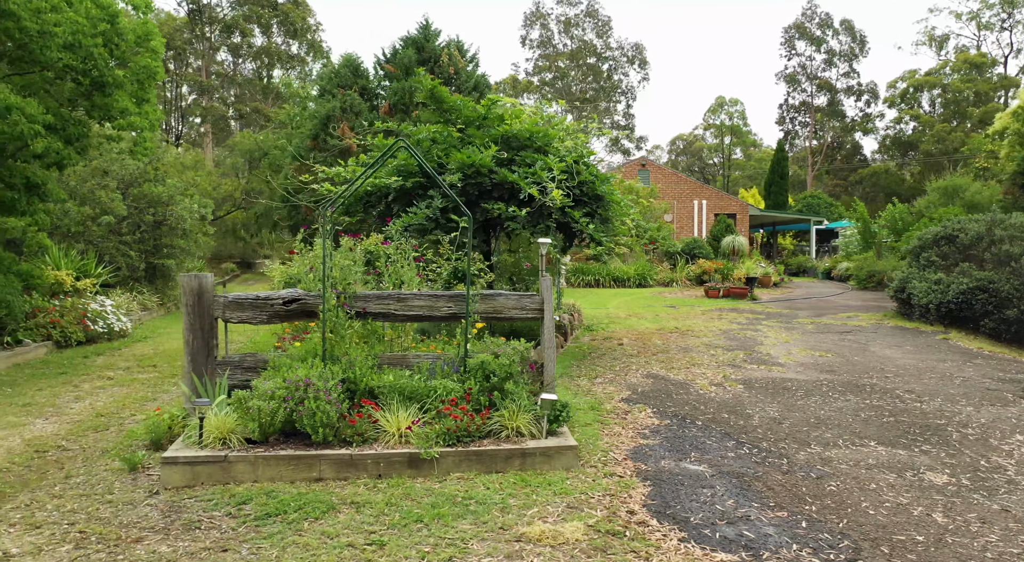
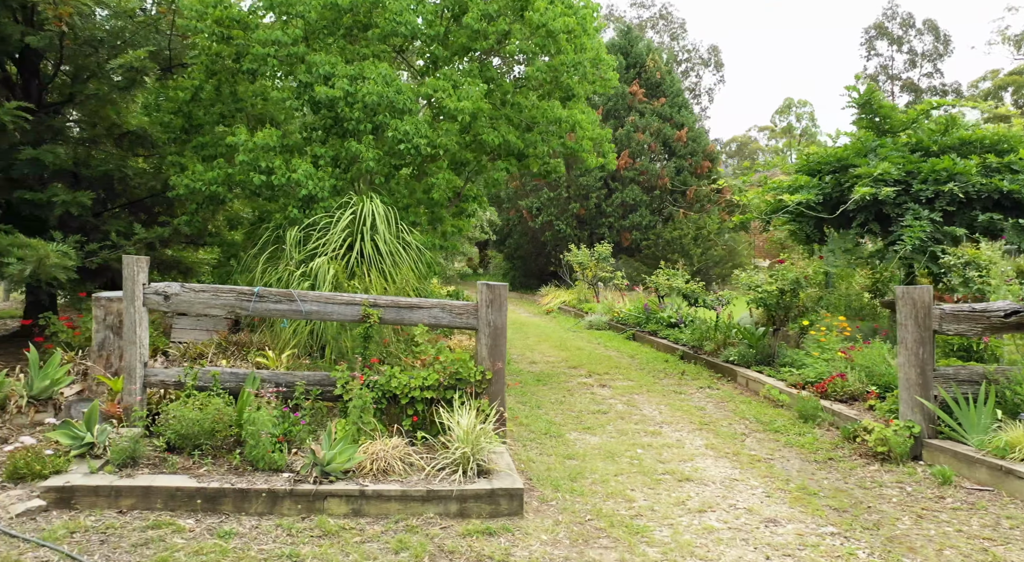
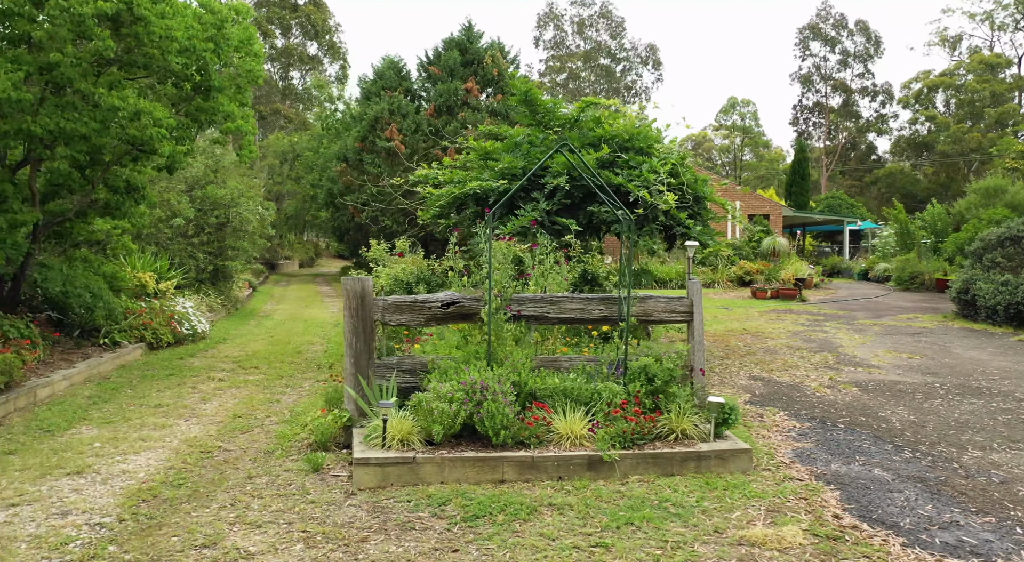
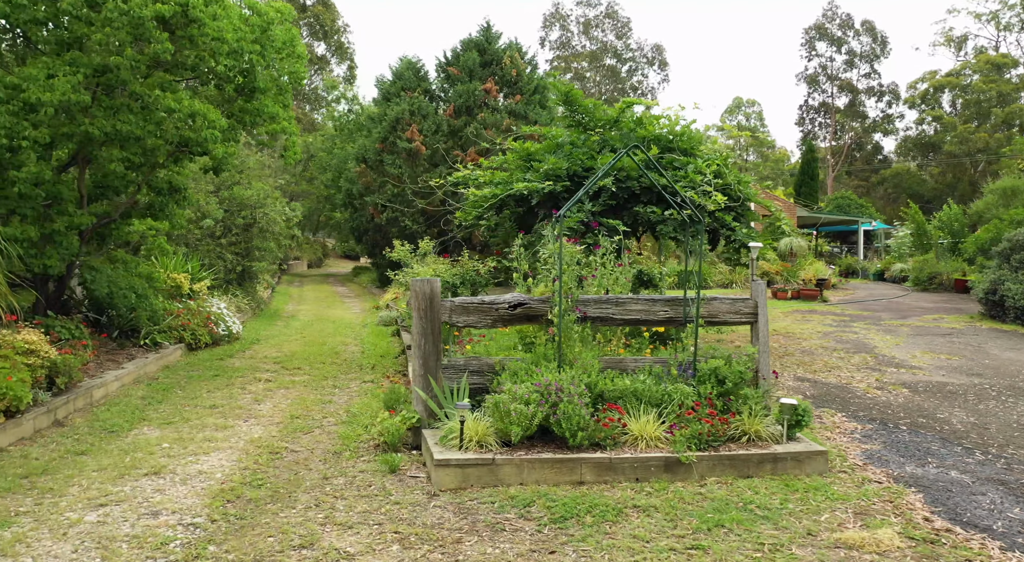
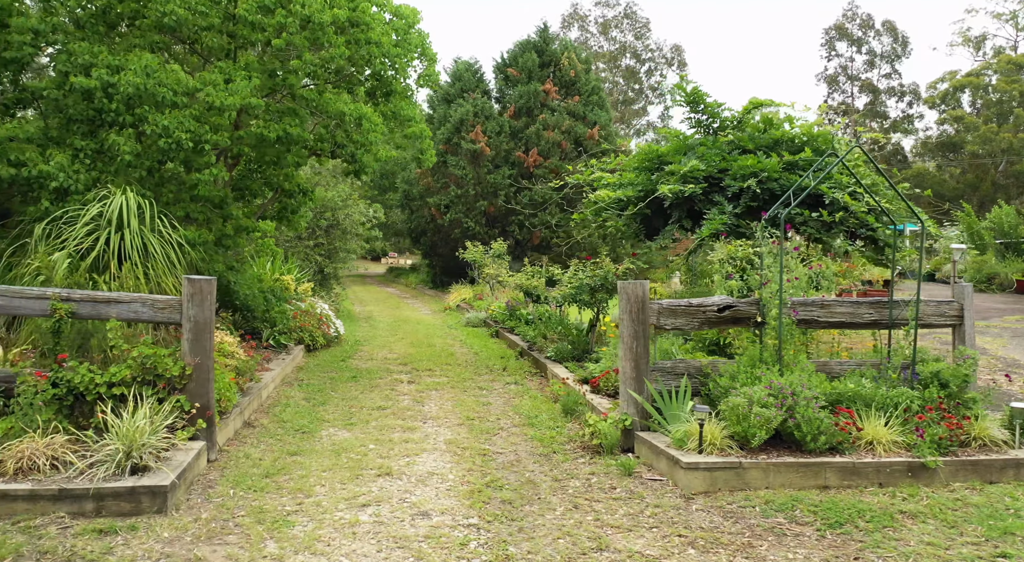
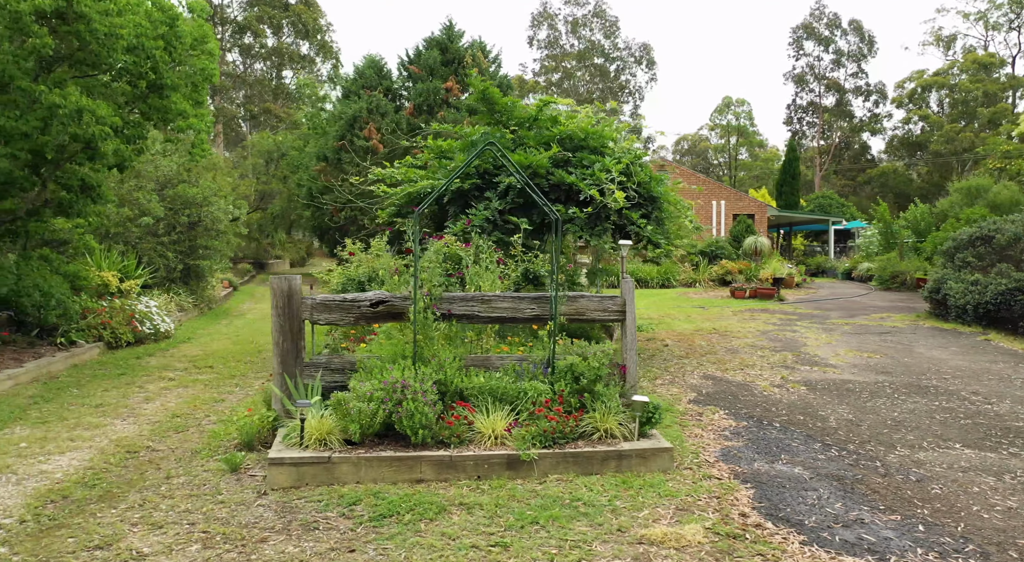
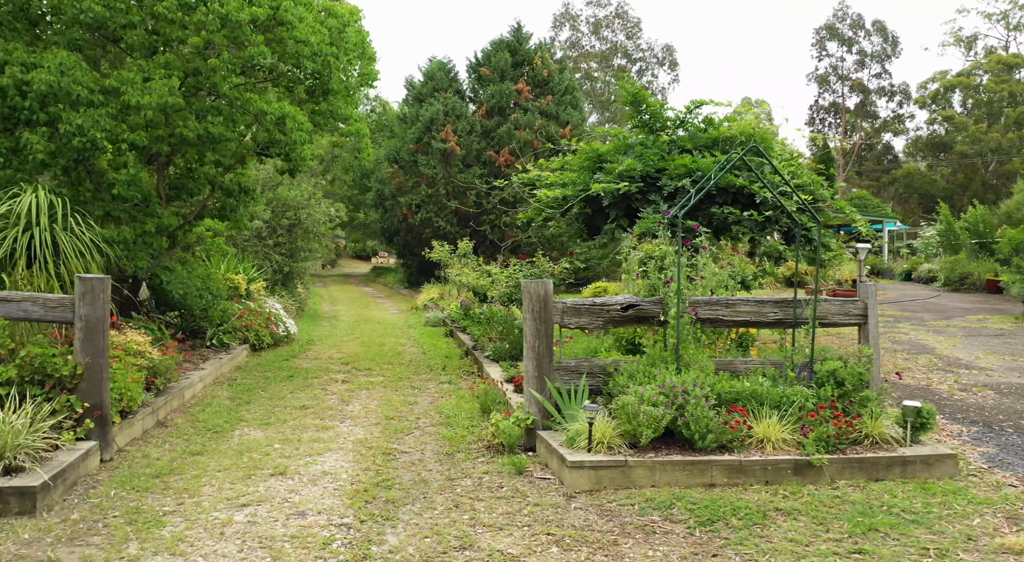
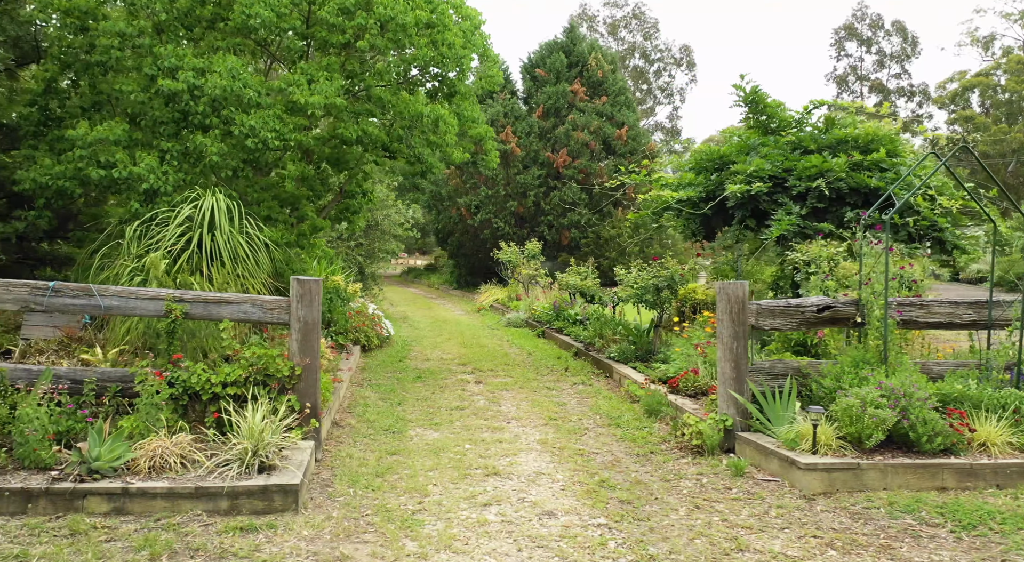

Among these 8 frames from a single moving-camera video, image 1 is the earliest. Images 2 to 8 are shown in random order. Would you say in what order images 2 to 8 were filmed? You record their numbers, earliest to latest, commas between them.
6, 3, 4, 7, 5, 8, 2
